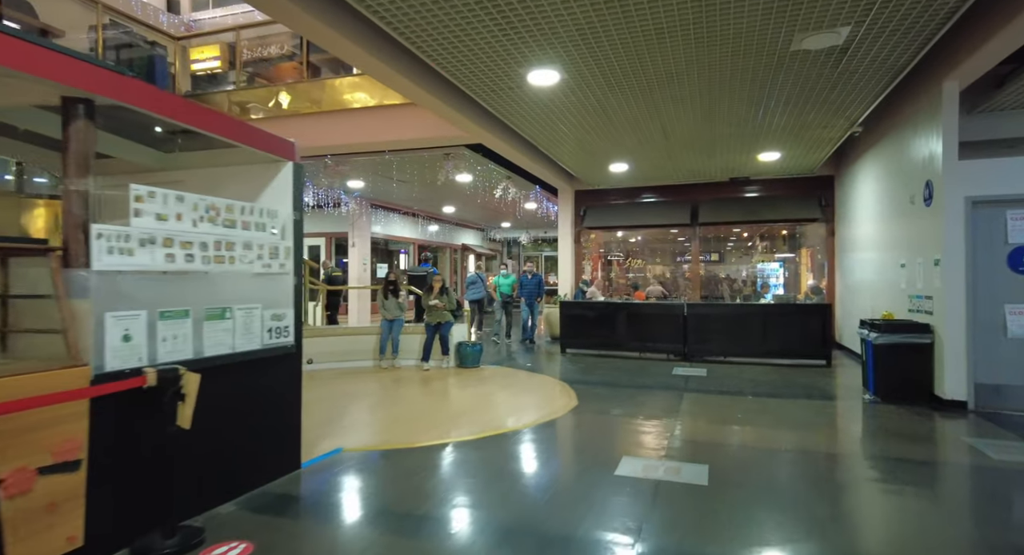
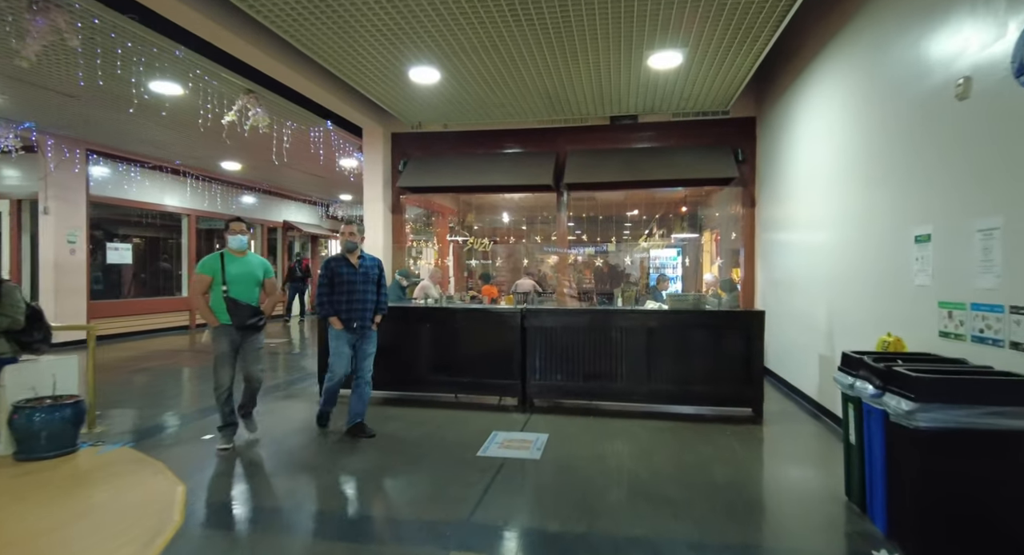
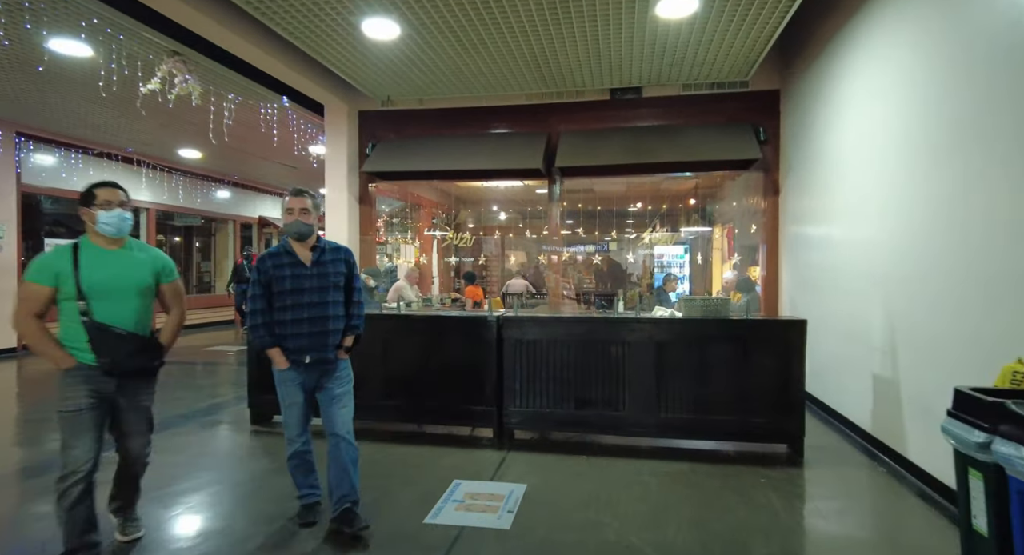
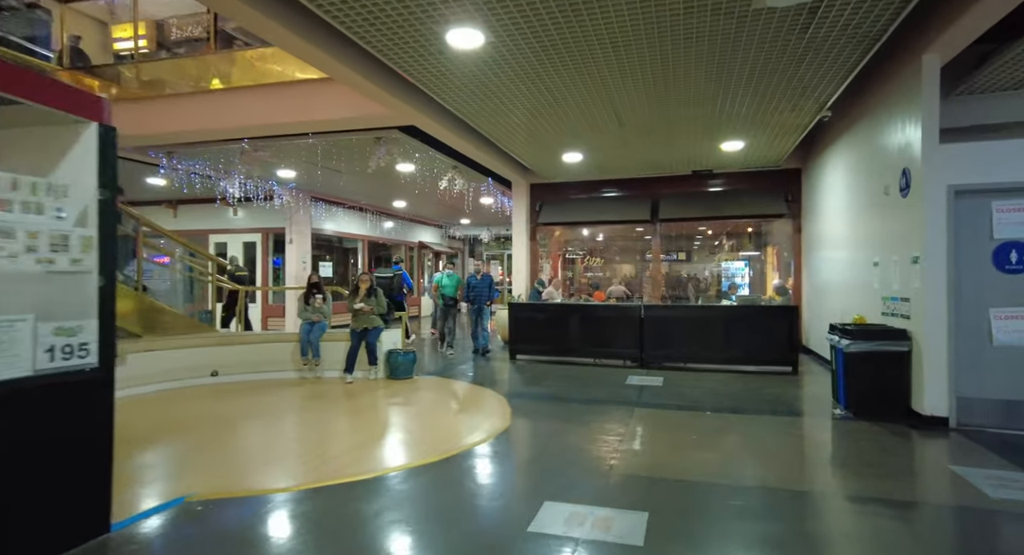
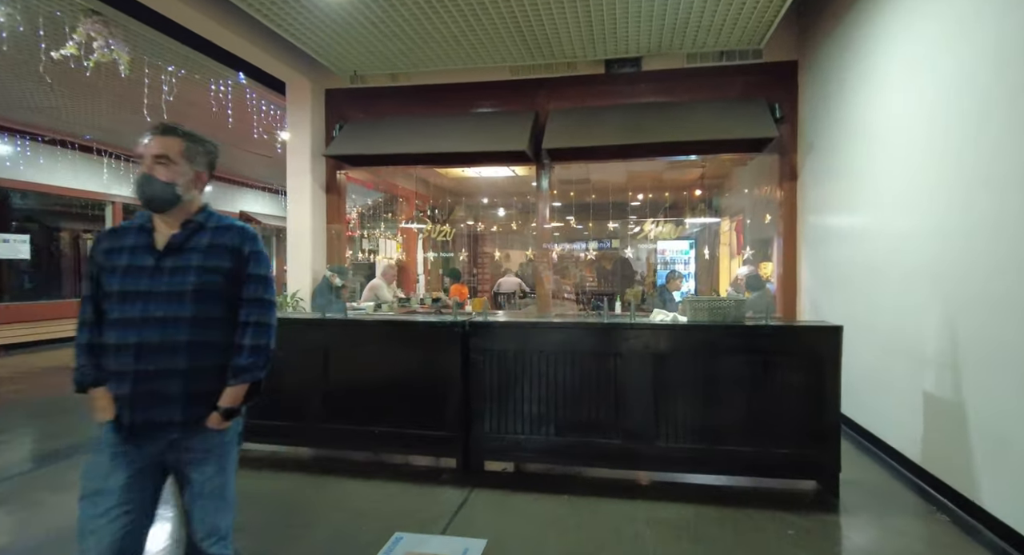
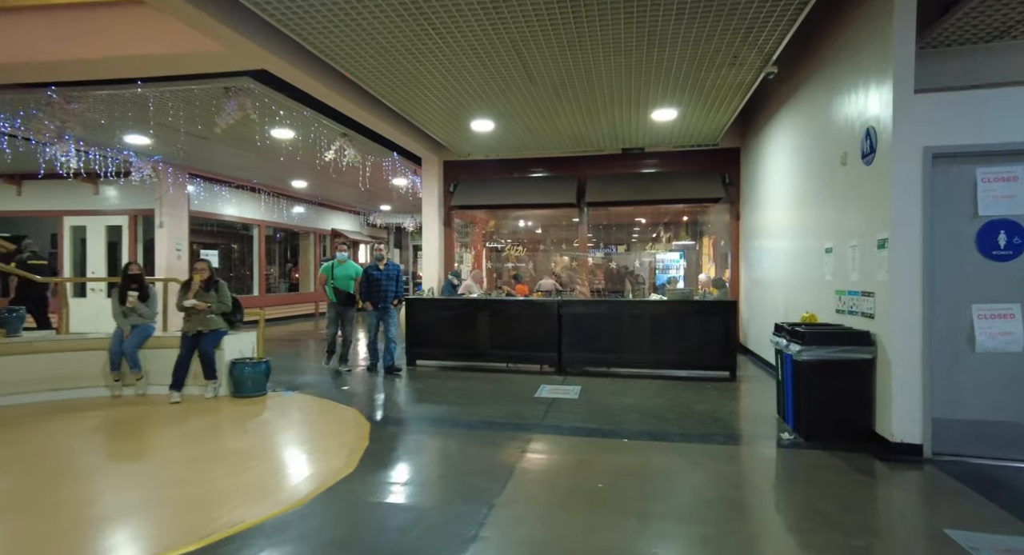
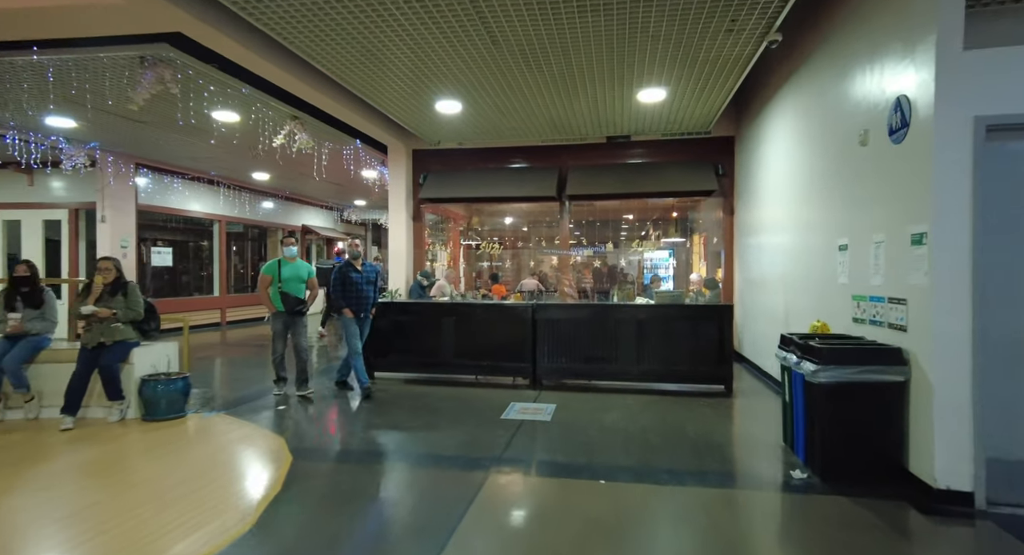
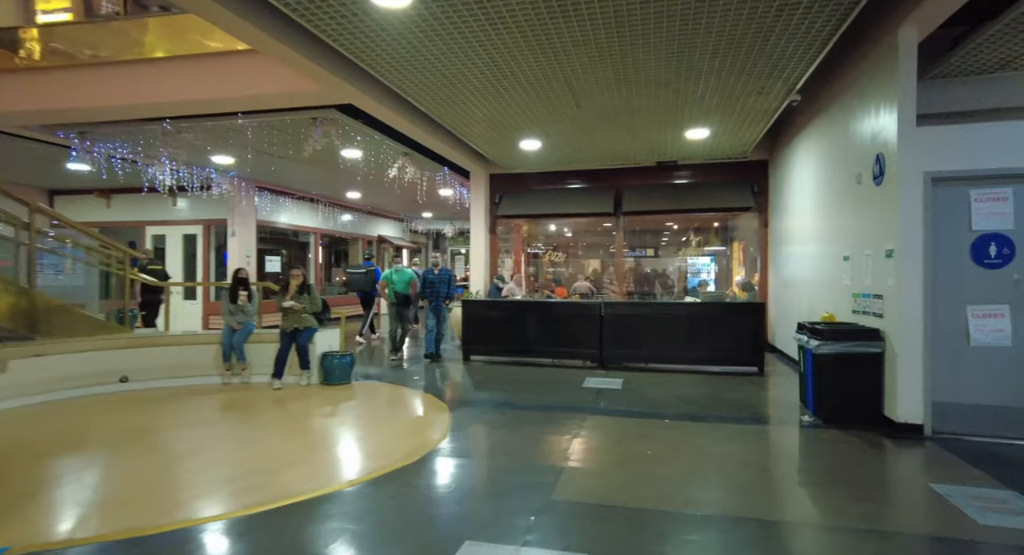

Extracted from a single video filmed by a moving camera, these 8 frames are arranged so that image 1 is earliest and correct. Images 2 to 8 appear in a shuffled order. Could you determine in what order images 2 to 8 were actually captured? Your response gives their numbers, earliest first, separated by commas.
4, 8, 6, 7, 2, 3, 5
